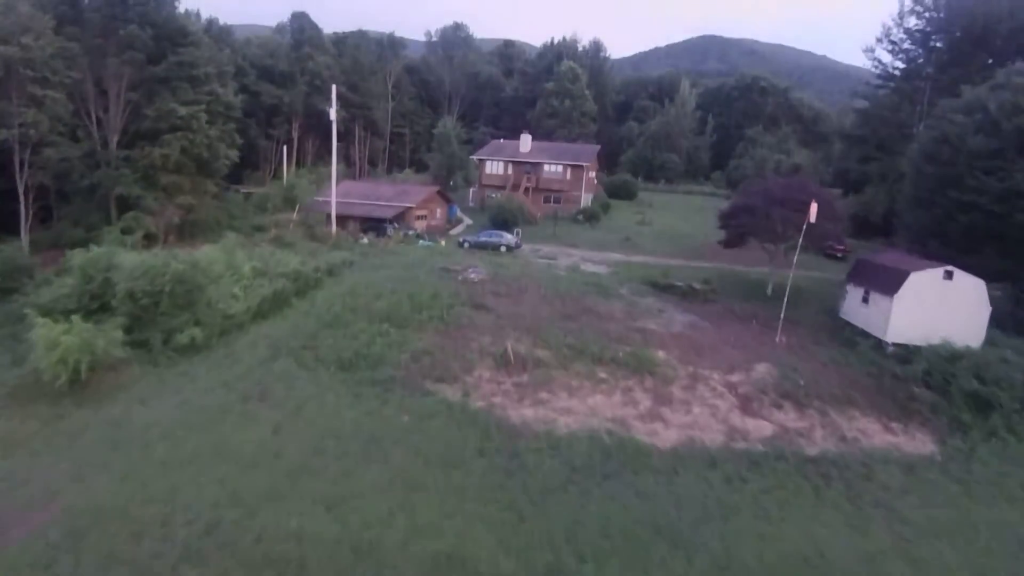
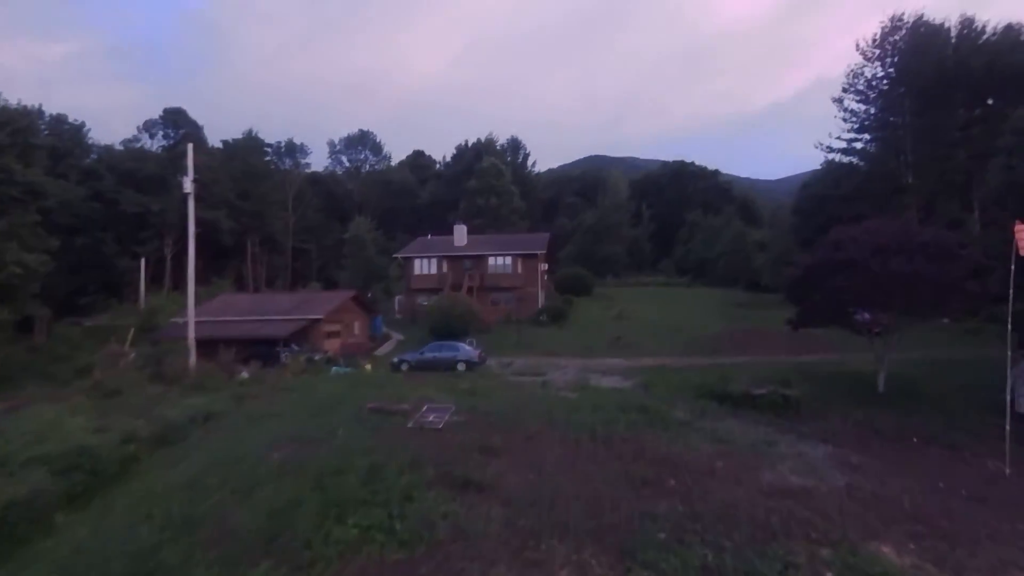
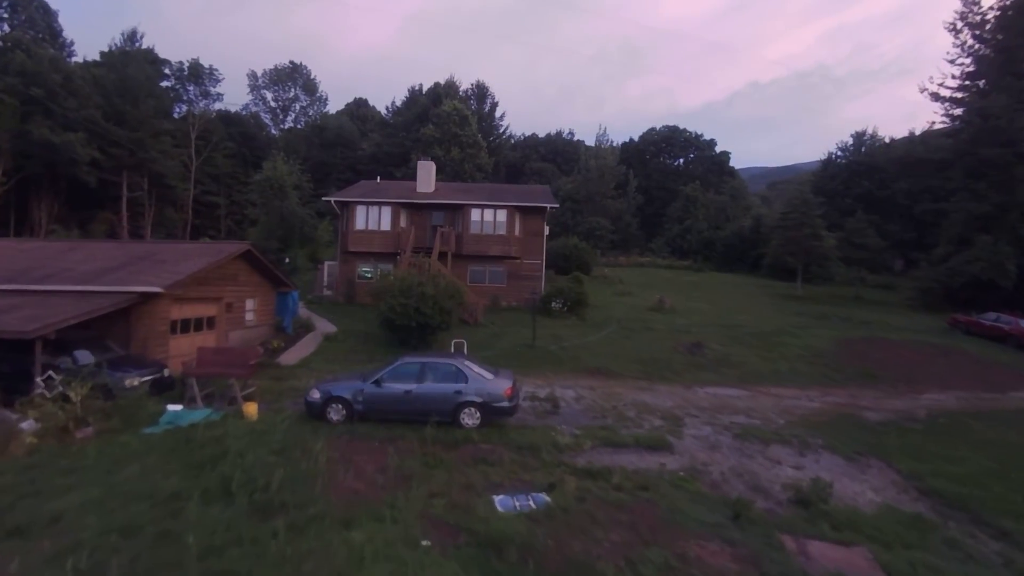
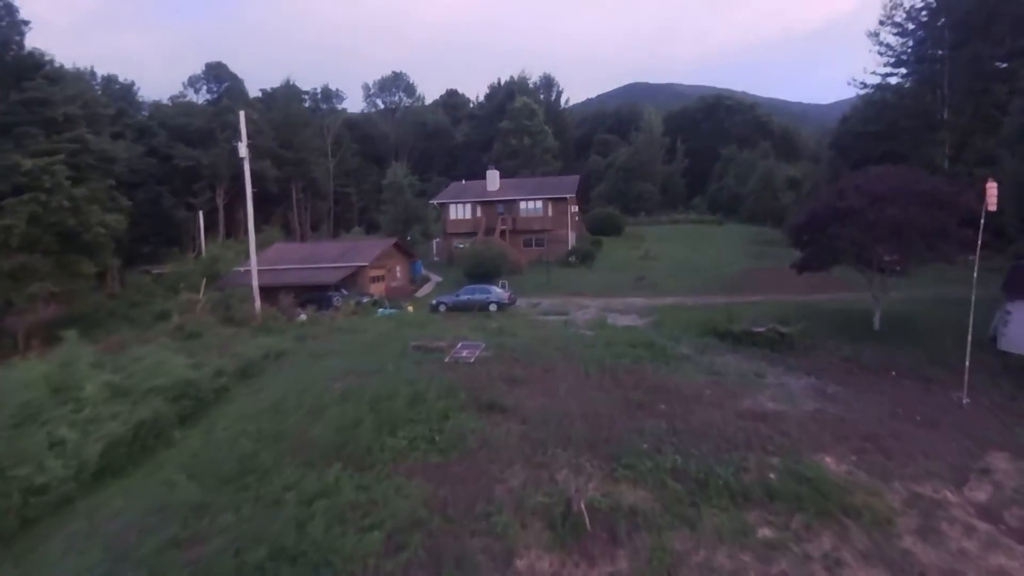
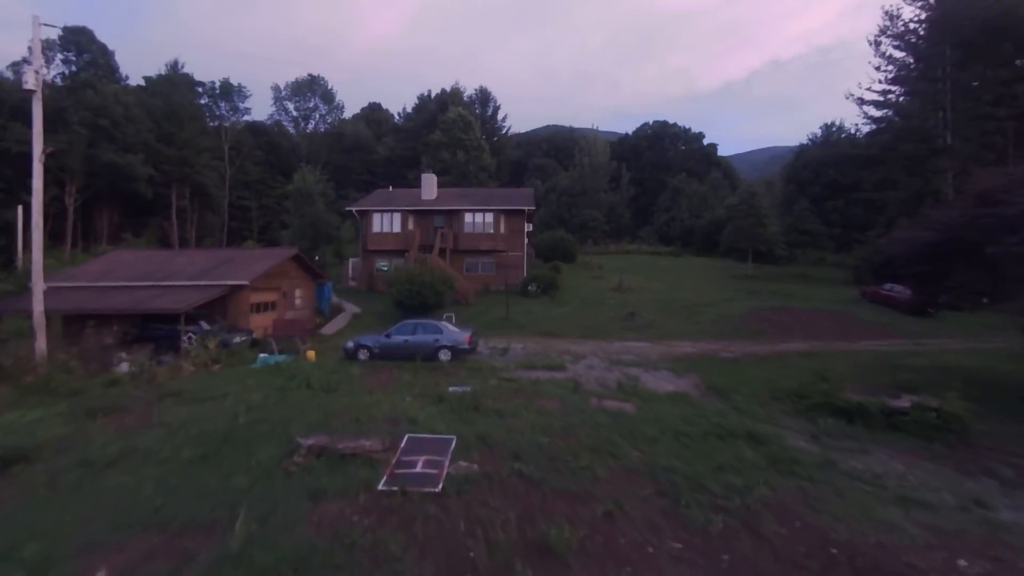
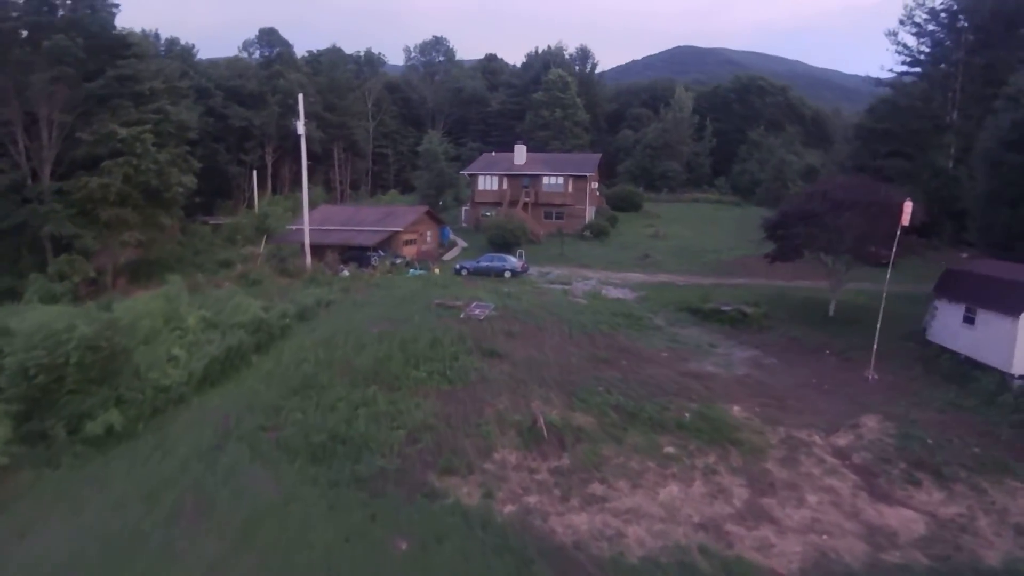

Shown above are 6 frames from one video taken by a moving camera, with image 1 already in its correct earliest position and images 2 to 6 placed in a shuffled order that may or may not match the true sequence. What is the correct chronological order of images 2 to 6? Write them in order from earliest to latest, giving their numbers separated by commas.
6, 4, 2, 5, 3
